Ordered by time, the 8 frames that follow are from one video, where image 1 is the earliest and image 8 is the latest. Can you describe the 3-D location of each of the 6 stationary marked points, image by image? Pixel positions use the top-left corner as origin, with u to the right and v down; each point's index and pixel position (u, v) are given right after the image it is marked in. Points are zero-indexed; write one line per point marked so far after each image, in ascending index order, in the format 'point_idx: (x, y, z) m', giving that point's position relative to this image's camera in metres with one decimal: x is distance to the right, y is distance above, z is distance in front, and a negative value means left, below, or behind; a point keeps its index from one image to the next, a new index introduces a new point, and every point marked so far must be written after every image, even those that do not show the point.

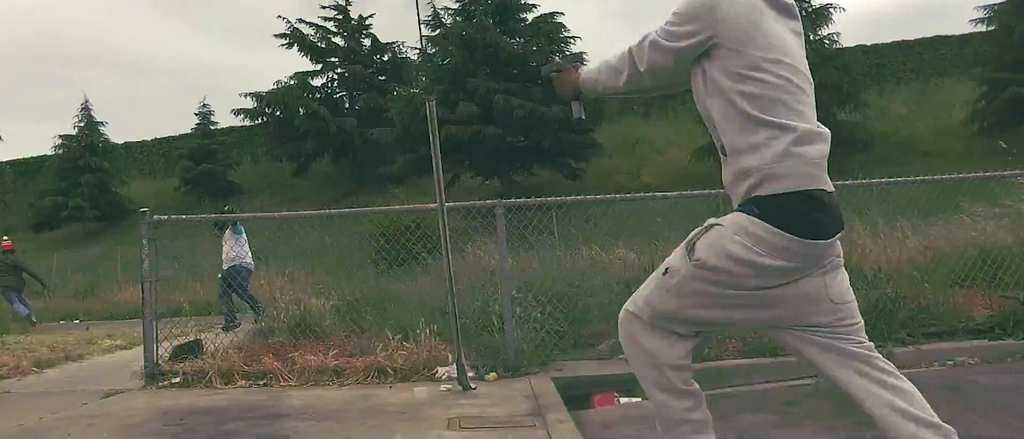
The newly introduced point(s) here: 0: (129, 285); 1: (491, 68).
0: (-8.2, -1.4, +16.8) m
1: (-0.5, +3.8, +20.1) m
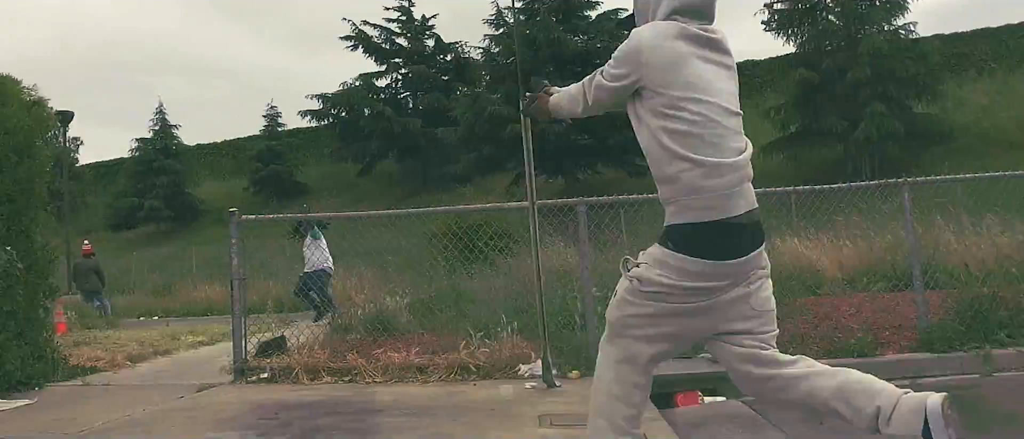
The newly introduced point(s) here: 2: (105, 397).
0: (-6.8, -1.4, +17.4) m
1: (+1.1, +3.8, +20.0) m
2: (-2.8, -1.2, +5.5) m
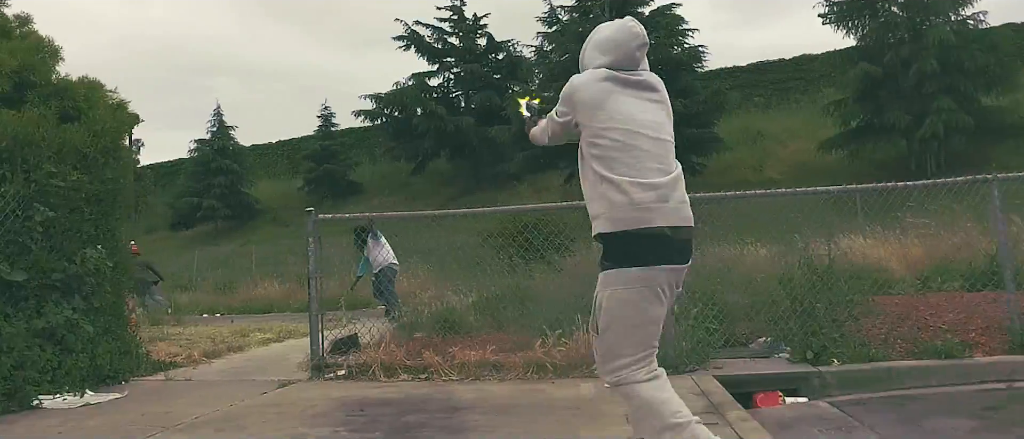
0: (-5.6, -1.4, +17.7) m
1: (+2.5, +3.9, +19.9) m
2: (-2.3, -1.2, +5.6) m
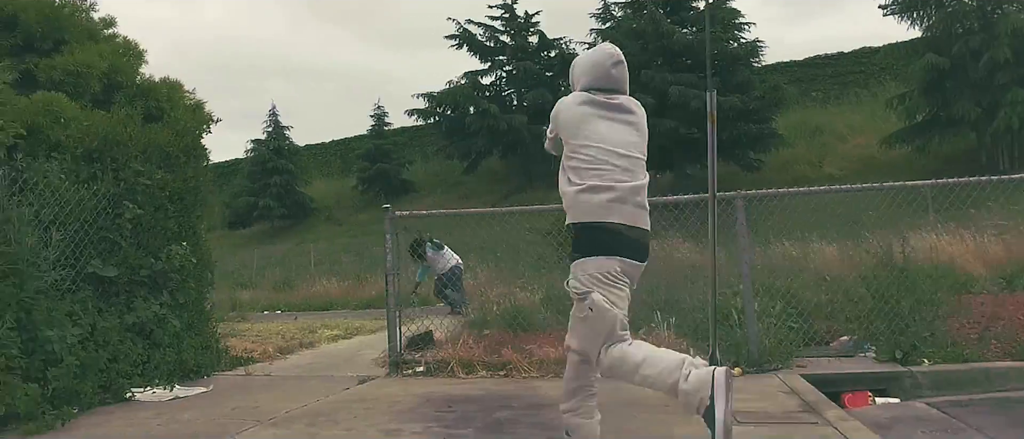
0: (-4.3, -1.4, +17.9) m
1: (+3.8, +4.0, +19.7) m
2: (-1.7, -1.2, +5.7) m
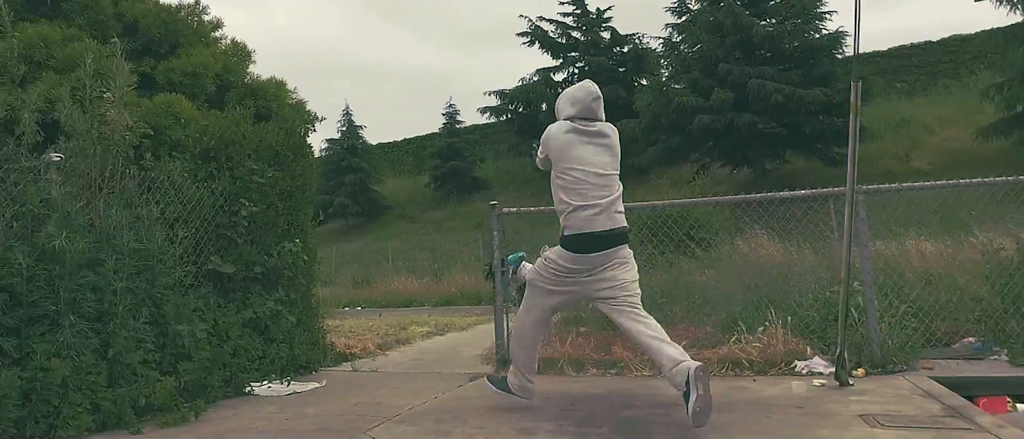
0: (-2.6, -1.3, +18.1) m
1: (+5.6, +4.0, +19.2) m
2: (-0.9, -1.2, +5.7) m
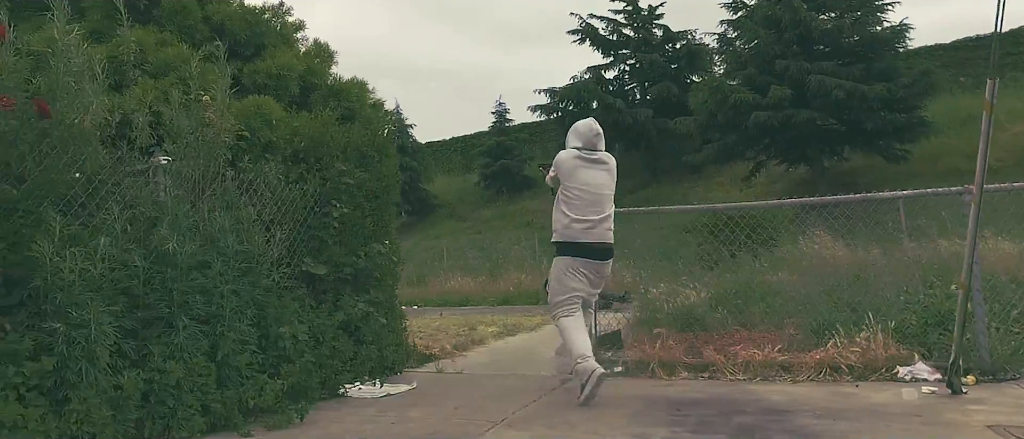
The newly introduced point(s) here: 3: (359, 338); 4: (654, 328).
0: (-1.3, -1.3, +18.2) m
1: (+6.9, +4.1, +18.9) m
2: (-0.2, -1.2, +5.7) m
3: (-1.1, -0.9, +6.0) m
4: (+1.3, -1.0, +7.6) m
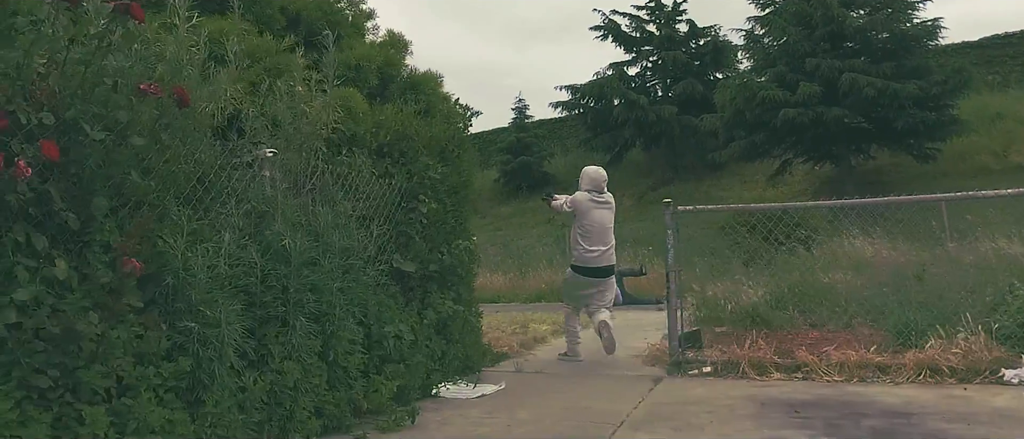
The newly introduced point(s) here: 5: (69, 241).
0: (-0.7, -1.2, +18.0) m
1: (+7.6, +4.1, +18.7) m
2: (+0.4, -1.2, +5.6) m
3: (-0.5, -0.9, +5.8) m
4: (+1.9, -1.0, +7.4) m
5: (-1.8, -0.1, +3.1) m
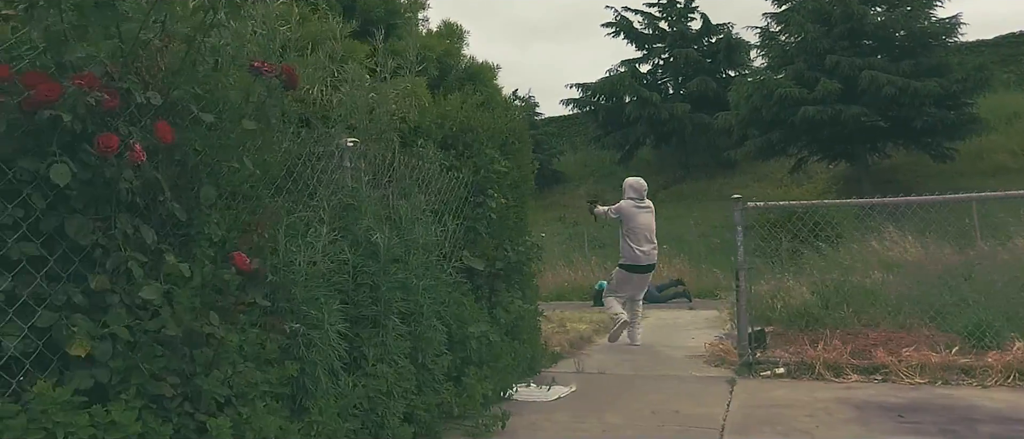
0: (-0.4, -1.2, +17.7) m
1: (+7.9, +4.1, +18.6) m
2: (+0.9, -1.1, +5.3) m
3: (0.0, -0.8, +5.6) m
4: (+2.4, -1.0, +7.2) m
5: (-1.2, -0.1, +2.9) m
